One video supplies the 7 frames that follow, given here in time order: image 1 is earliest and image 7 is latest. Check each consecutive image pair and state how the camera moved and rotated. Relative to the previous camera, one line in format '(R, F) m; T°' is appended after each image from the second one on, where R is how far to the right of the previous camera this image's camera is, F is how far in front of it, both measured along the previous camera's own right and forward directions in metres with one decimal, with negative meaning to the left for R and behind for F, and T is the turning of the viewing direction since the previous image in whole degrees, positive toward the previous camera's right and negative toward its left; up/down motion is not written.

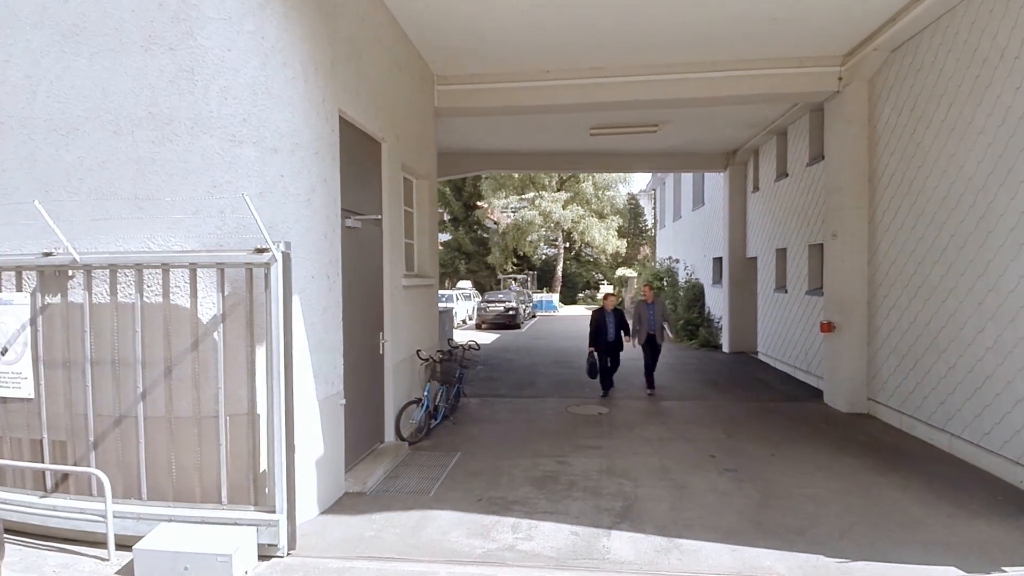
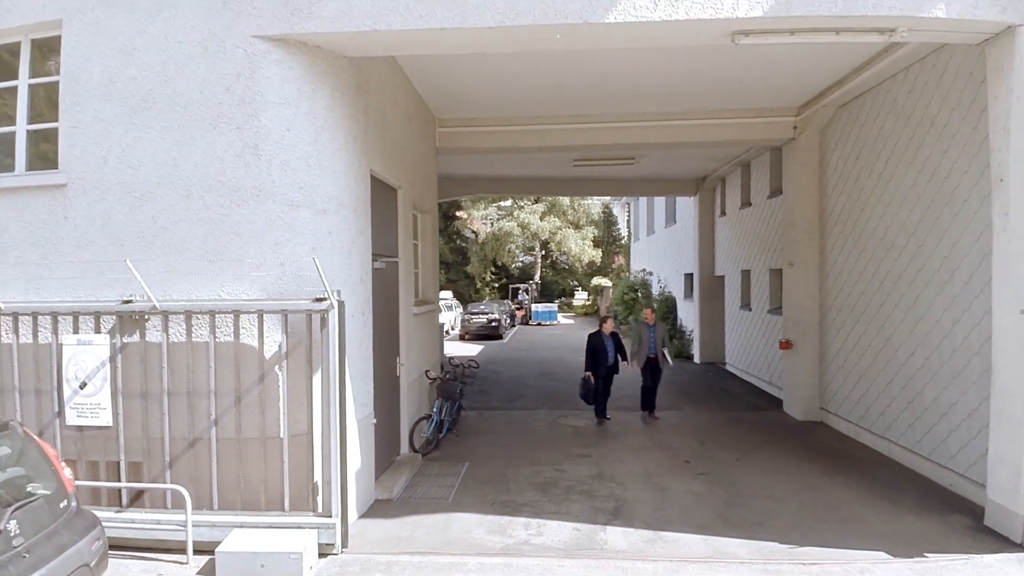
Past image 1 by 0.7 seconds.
(-0.3, -0.9) m; +3°
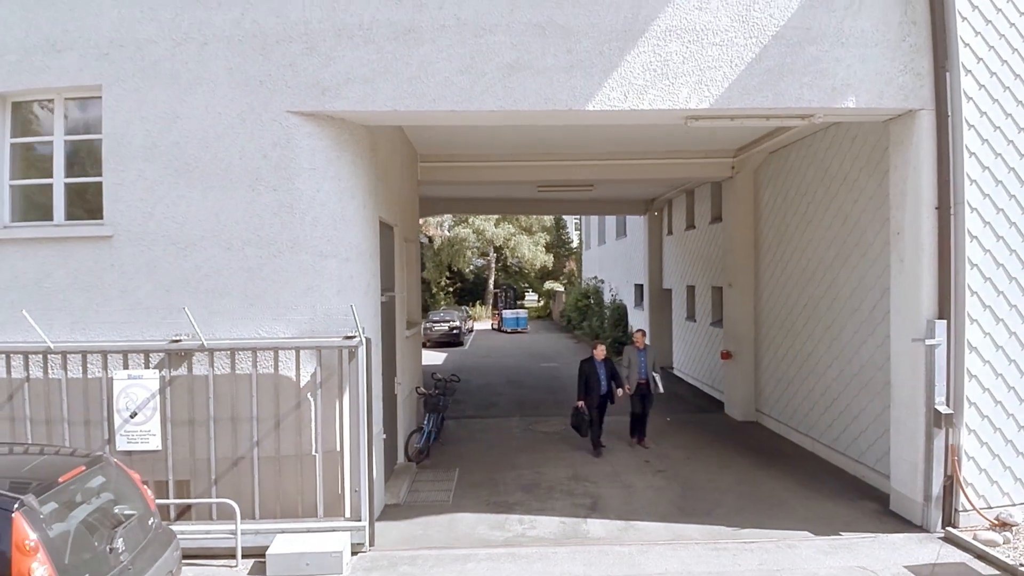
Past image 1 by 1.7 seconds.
(-0.5, -1.0) m; +5°
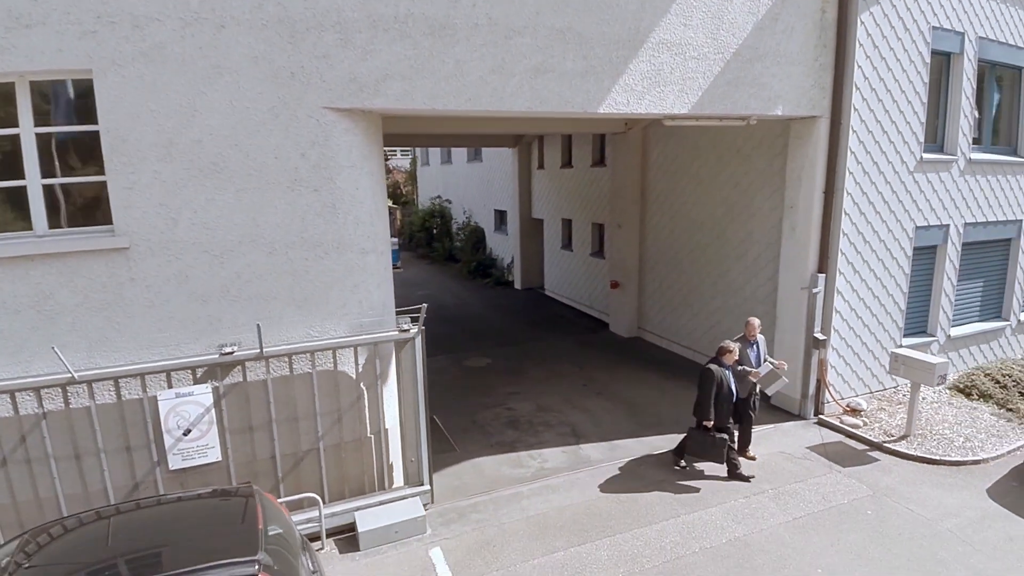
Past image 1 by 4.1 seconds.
(-2.5, -0.3) m; +20°
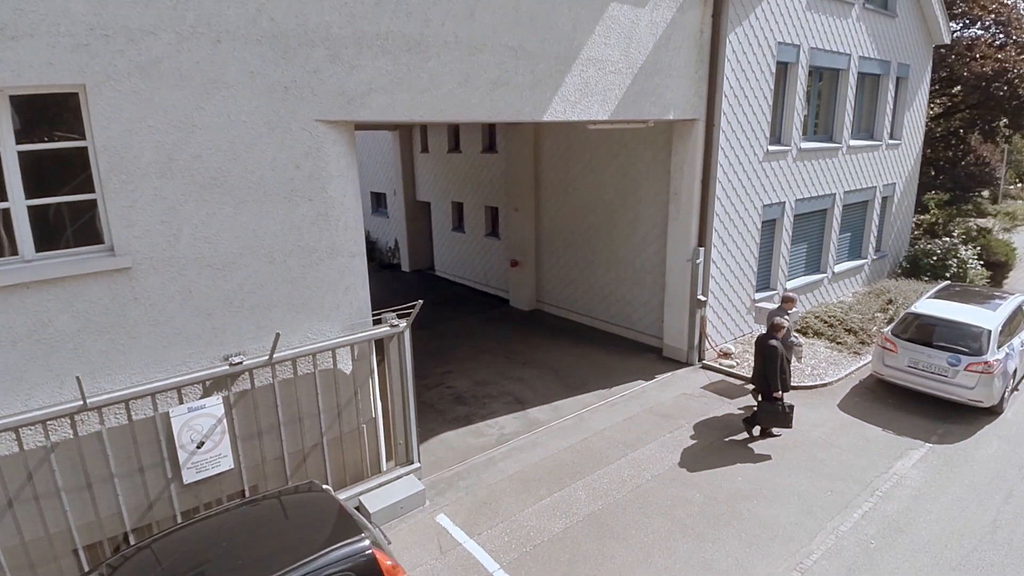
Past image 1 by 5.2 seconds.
(-1.6, -0.6) m; +16°
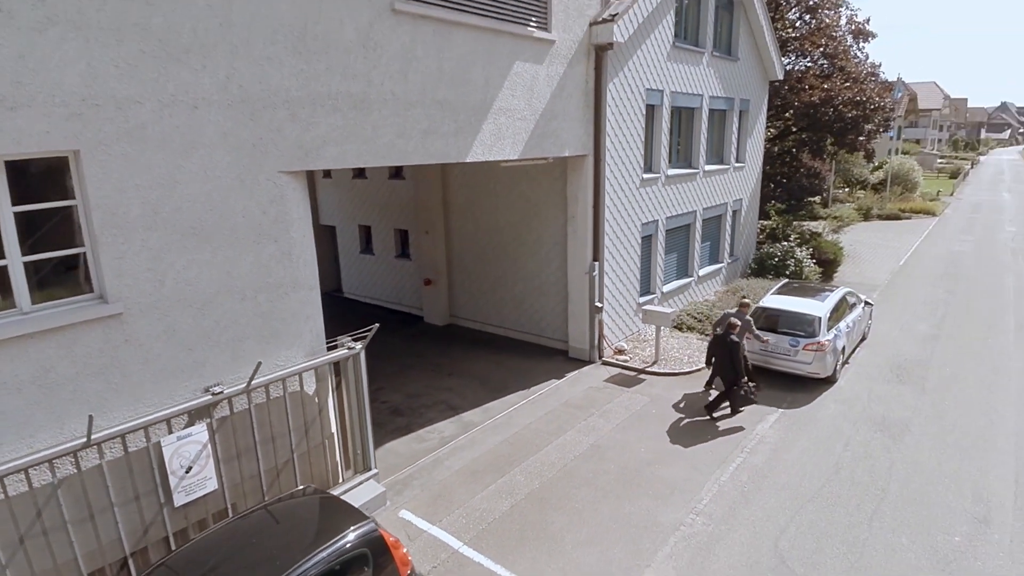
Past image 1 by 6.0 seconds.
(-0.7, -1.1) m; +11°
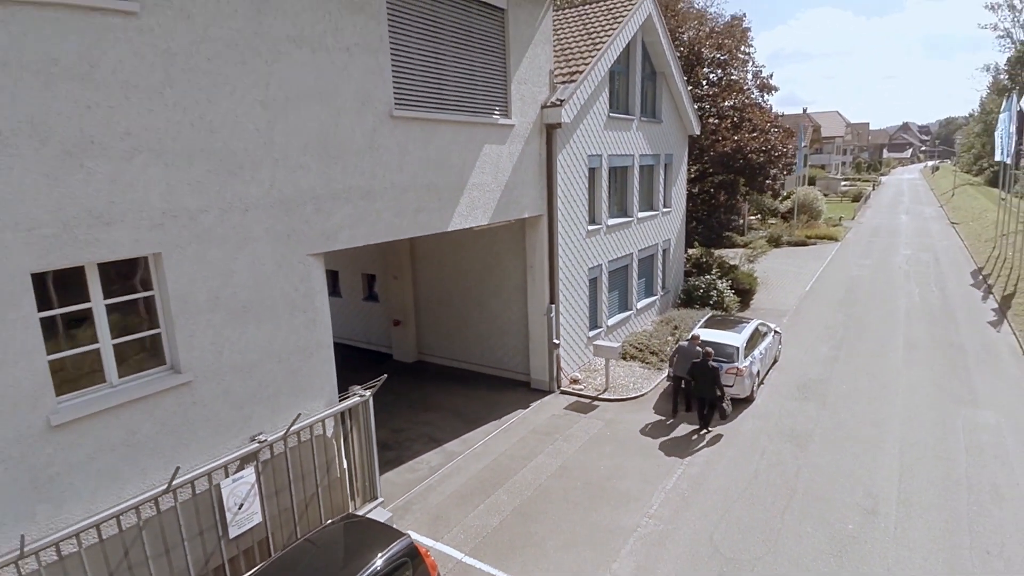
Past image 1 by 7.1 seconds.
(-0.7, -1.6) m; +6°
